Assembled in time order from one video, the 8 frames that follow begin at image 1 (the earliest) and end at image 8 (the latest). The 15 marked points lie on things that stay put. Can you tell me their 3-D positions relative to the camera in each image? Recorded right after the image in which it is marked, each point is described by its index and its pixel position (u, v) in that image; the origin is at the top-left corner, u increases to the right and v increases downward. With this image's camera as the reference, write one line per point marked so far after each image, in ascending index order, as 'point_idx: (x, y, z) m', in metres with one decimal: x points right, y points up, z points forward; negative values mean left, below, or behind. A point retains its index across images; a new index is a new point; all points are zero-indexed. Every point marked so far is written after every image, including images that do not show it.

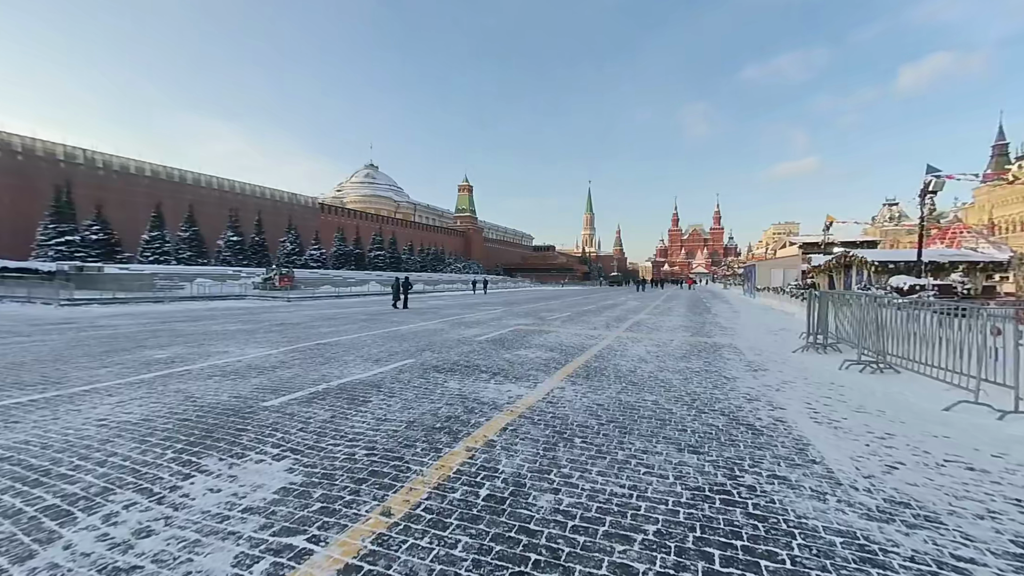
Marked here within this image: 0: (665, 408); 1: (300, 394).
0: (+1.9, -1.3, +5.1) m
1: (-2.7, -1.4, +5.3) m
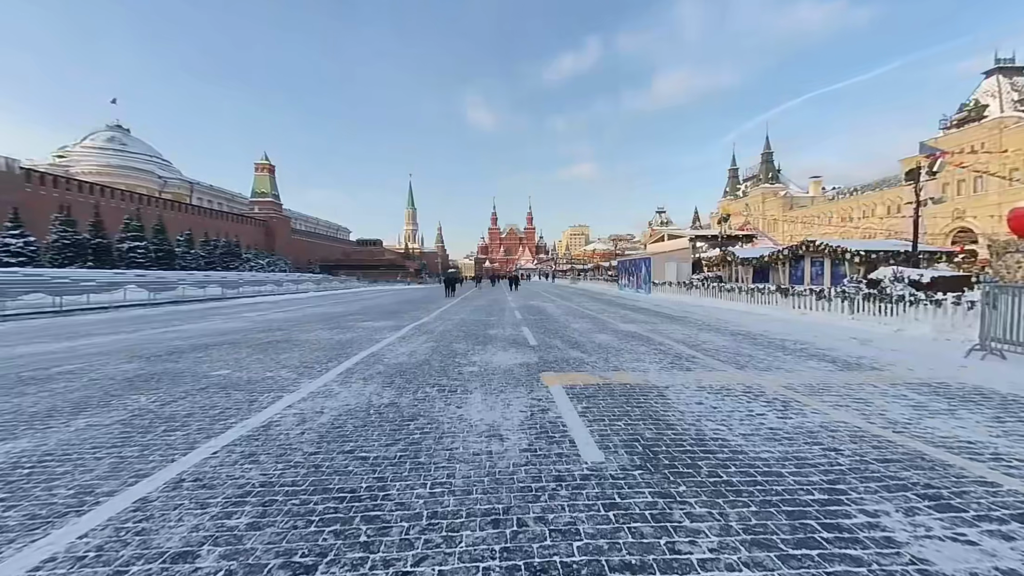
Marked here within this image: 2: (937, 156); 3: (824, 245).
0: (+1.2, -1.3, +5.6) m
1: (-3.3, -1.4, +5.9) m
2: (+12.8, +4.0, +13.0) m
3: (+11.0, +1.5, +15.2) m
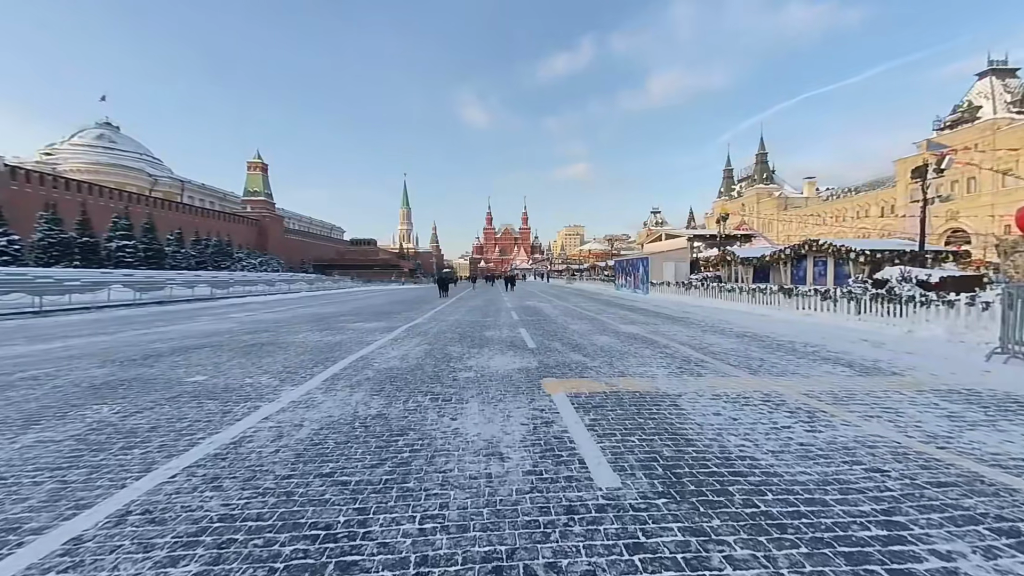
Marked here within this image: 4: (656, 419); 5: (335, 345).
0: (+1.2, -1.3, +5.2) m
1: (-3.3, -1.4, +5.4) m
2: (+12.7, +4.0, +12.7) m
3: (+10.9, +1.5, +14.9) m
4: (+1.4, -1.3, +4.3) m
5: (-3.9, -1.3, +9.6) m
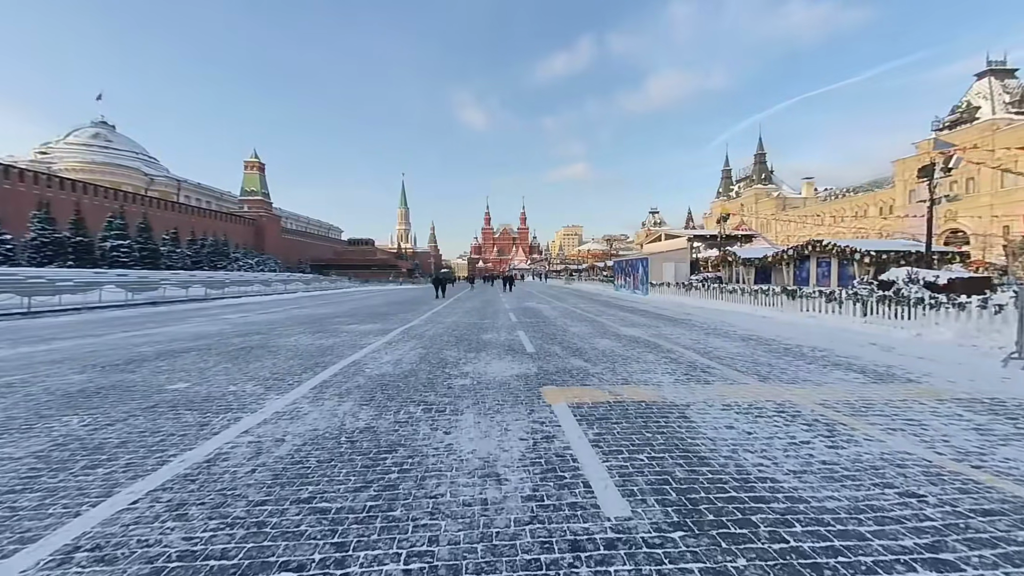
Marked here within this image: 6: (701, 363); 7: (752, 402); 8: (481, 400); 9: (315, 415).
0: (+1.2, -1.3, +4.9) m
1: (-3.4, -1.4, +5.1) m
2: (+12.6, +3.9, +12.4) m
3: (+10.8, +1.5, +14.6) m
4: (+1.4, -1.3, +4.0) m
5: (-4.0, -1.3, +9.3) m
6: (+3.1, -1.2, +7.0) m
7: (+2.8, -1.3, +5.0) m
8: (-0.4, -1.3, +5.1) m
9: (-2.1, -1.4, +4.7) m
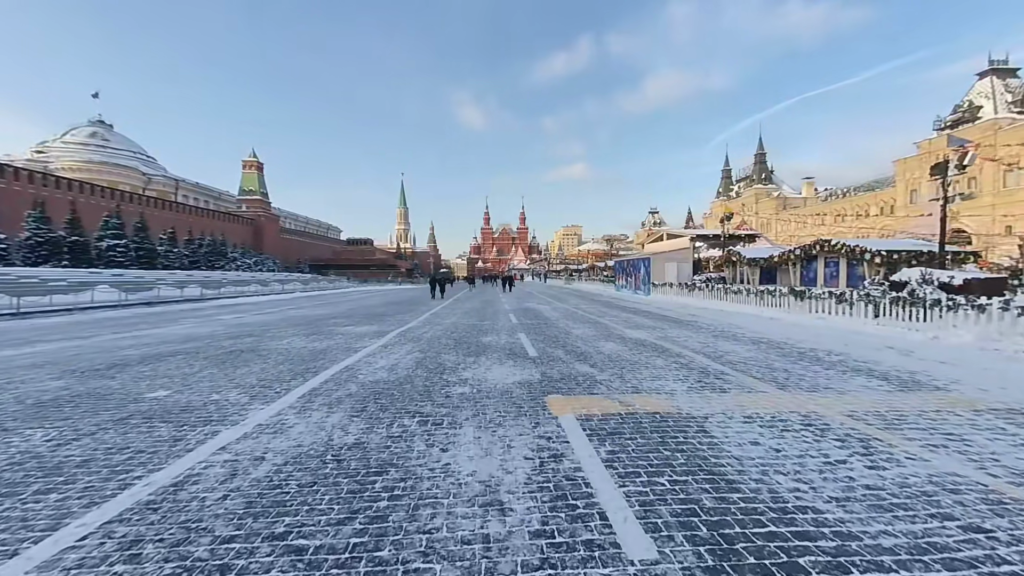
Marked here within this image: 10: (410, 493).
0: (+1.2, -1.3, +4.5) m
1: (-3.3, -1.4, +4.7) m
2: (+12.6, +3.9, +12.1) m
3: (+10.8, +1.5, +14.3) m
4: (+1.4, -1.4, +3.6) m
5: (-3.9, -1.3, +8.9) m
6: (+3.1, -1.2, +6.6) m
7: (+2.8, -1.3, +4.6) m
8: (-0.3, -1.3, +4.7) m
9: (-2.1, -1.4, +4.3) m
10: (-0.7, -1.4, +3.0) m
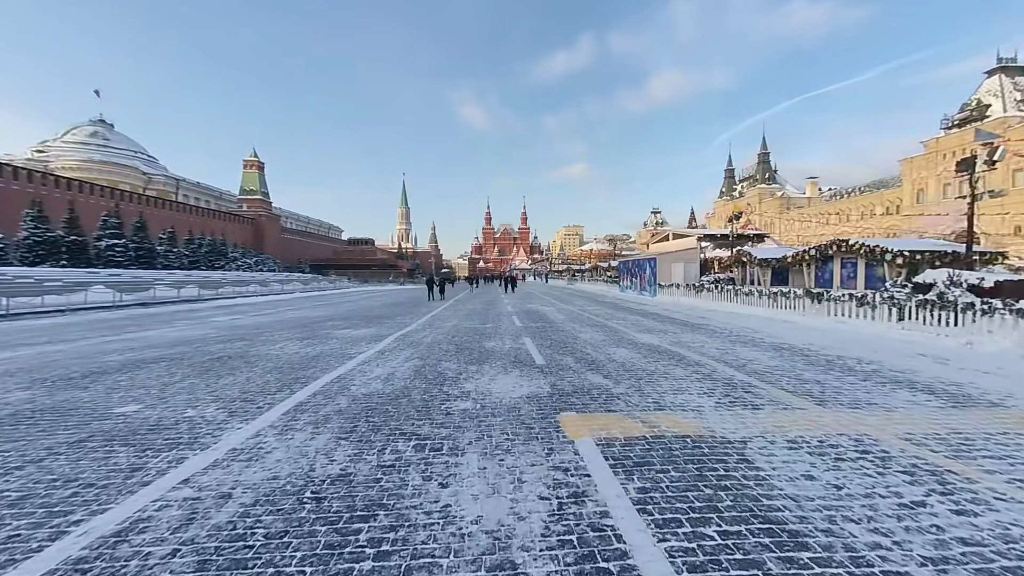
0: (+1.3, -1.4, +3.9) m
1: (-3.2, -1.5, +4.2) m
2: (+12.8, +3.8, +11.5) m
3: (+10.9, +1.4, +13.7) m
4: (+1.5, -1.4, +3.0) m
5: (-3.8, -1.4, +8.4) m
6: (+3.2, -1.3, +6.1) m
7: (+2.9, -1.4, +4.0) m
8: (-0.3, -1.4, +4.2) m
9: (-2.0, -1.5, +3.8) m
10: (-0.6, -1.5, +2.5) m
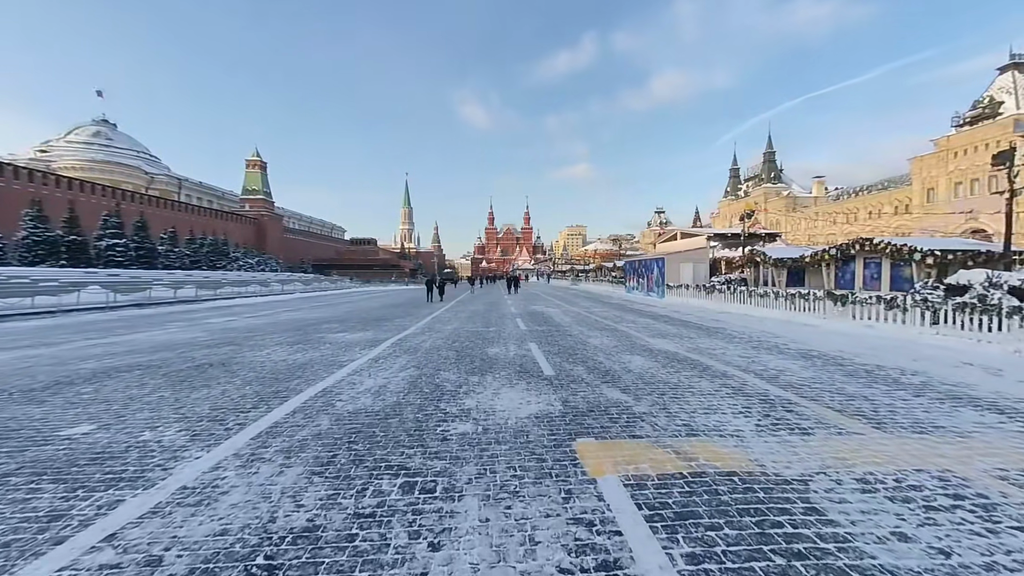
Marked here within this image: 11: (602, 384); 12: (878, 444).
0: (+1.4, -1.4, +3.2) m
1: (-3.2, -1.5, +3.5) m
2: (+12.9, +3.8, +10.7) m
3: (+11.1, +1.3, +12.9) m
4: (+1.6, -1.4, +2.3) m
5: (-3.7, -1.4, +7.7) m
6: (+3.3, -1.3, +5.3) m
7: (+2.9, -1.4, +3.3) m
8: (-0.2, -1.4, +3.5) m
9: (-2.0, -1.5, +3.1) m
10: (-0.6, -1.5, +1.8) m
11: (+1.2, -1.3, +5.9) m
12: (+3.3, -1.4, +3.9) m
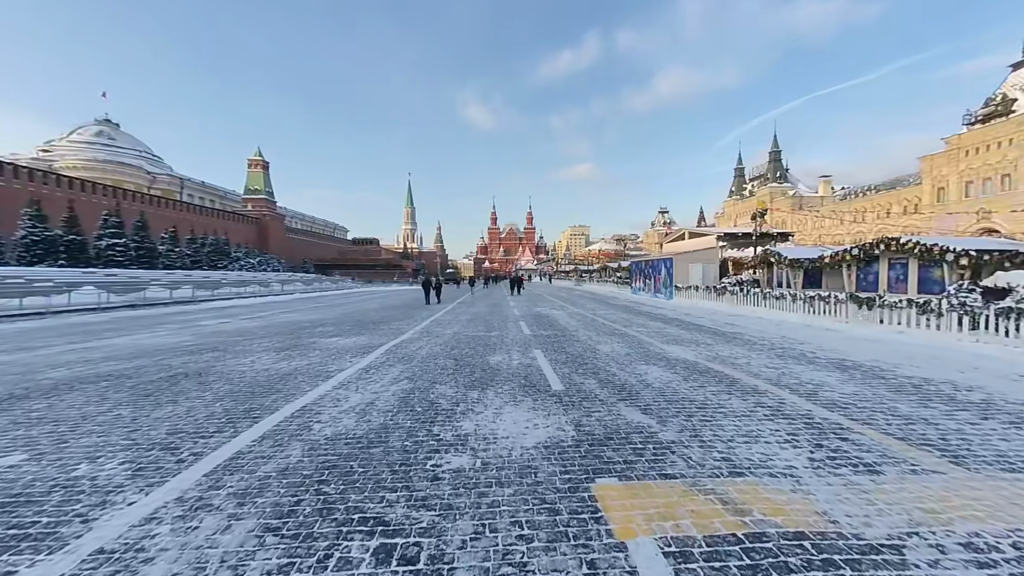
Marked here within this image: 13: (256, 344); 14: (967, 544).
0: (+1.4, -1.5, +2.5) m
1: (-3.1, -1.6, +2.8) m
2: (+13.0, +3.7, +9.9) m
3: (+11.2, +1.3, +12.1) m
4: (+1.6, -1.5, +1.6) m
5: (-3.7, -1.4, +7.0) m
6: (+3.3, -1.4, +4.6) m
7: (+3.0, -1.5, +2.6) m
8: (-0.2, -1.5, +2.8) m
9: (-1.9, -1.5, +2.4) m
10: (-0.5, -1.6, +1.0) m
11: (+1.3, -1.4, +5.2) m
12: (+3.4, -1.5, +3.2) m
13: (-6.4, -1.4, +10.8) m
14: (+2.7, -1.5, +2.5) m
